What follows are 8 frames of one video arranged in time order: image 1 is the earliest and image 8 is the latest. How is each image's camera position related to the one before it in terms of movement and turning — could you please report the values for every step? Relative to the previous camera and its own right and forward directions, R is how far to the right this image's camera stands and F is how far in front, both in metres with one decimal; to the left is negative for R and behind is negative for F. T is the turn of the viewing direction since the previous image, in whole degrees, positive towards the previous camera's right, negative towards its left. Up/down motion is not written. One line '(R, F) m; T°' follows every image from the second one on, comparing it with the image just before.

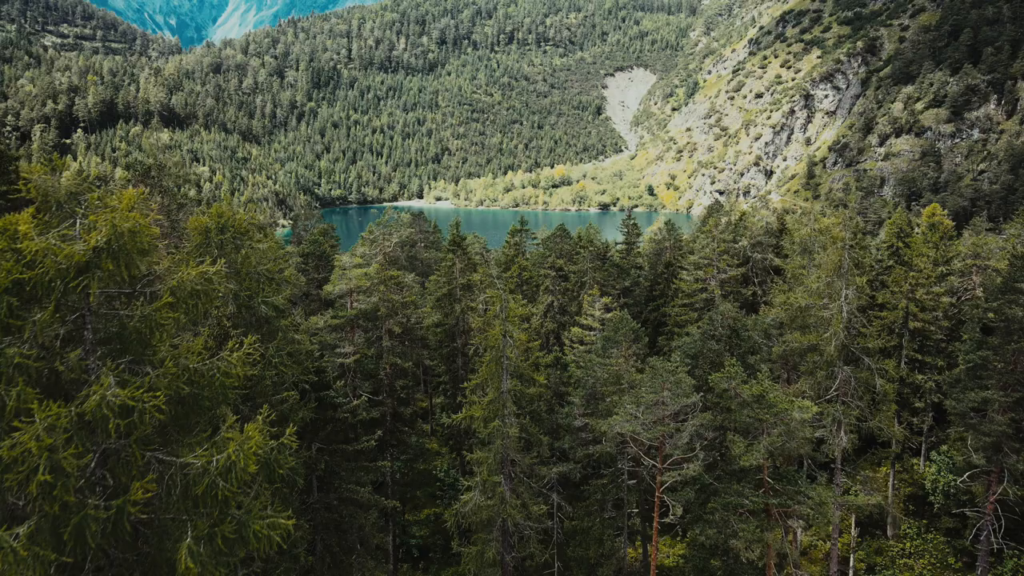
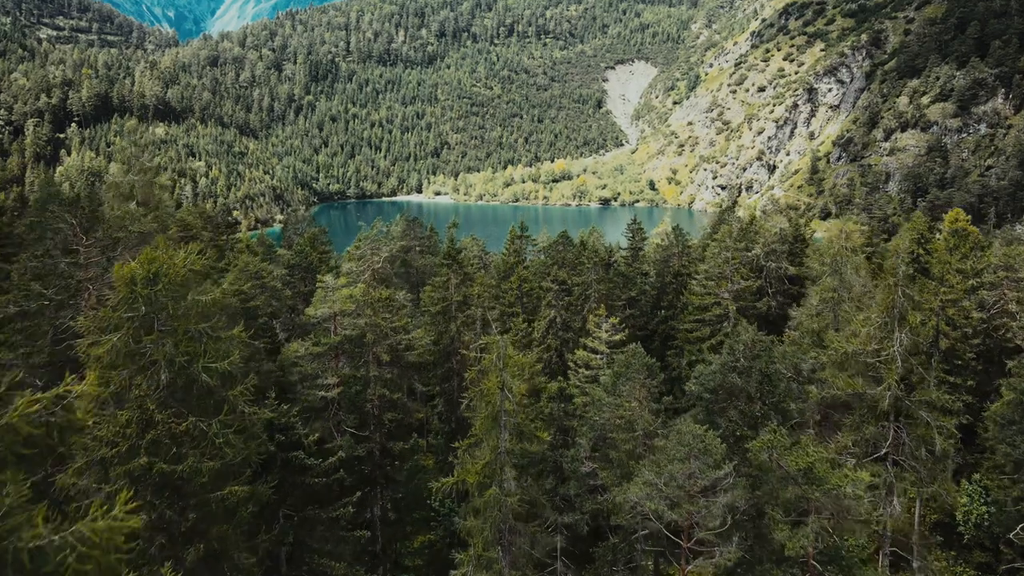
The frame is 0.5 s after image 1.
(0.0, +3.4) m; 0°
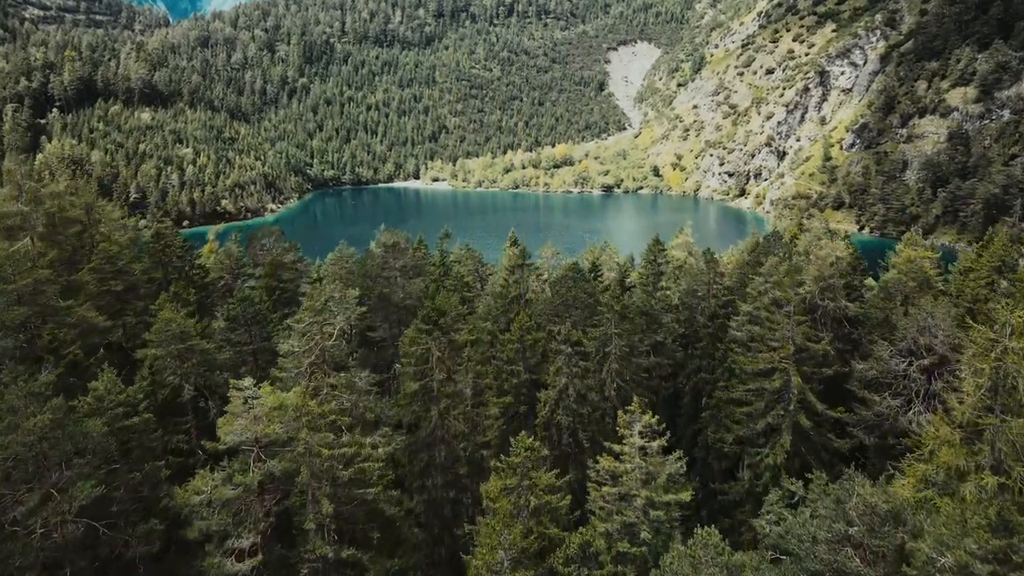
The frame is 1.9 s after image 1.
(0.0, +10.7) m; 0°
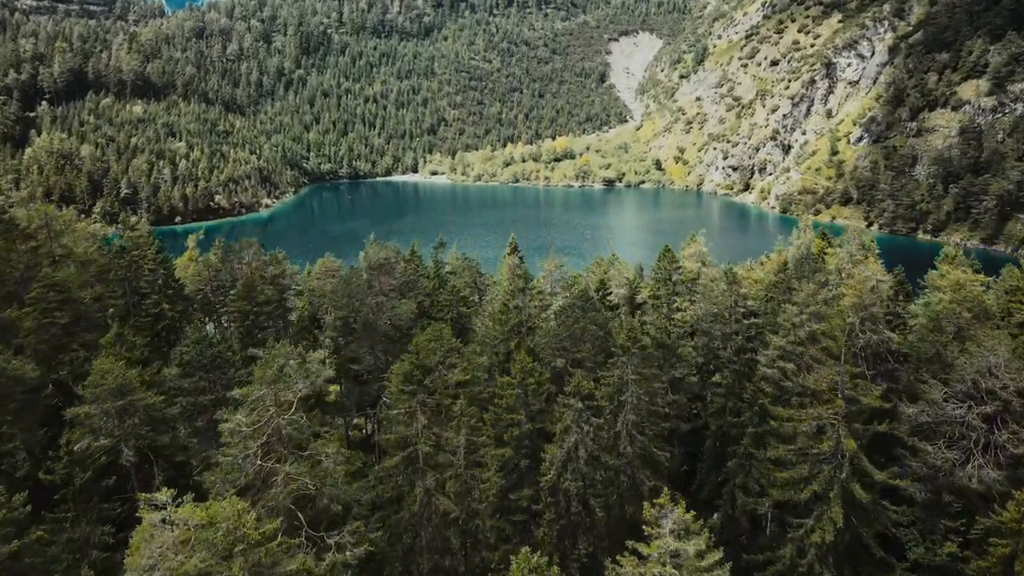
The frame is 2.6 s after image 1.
(0.0, +5.7) m; 0°
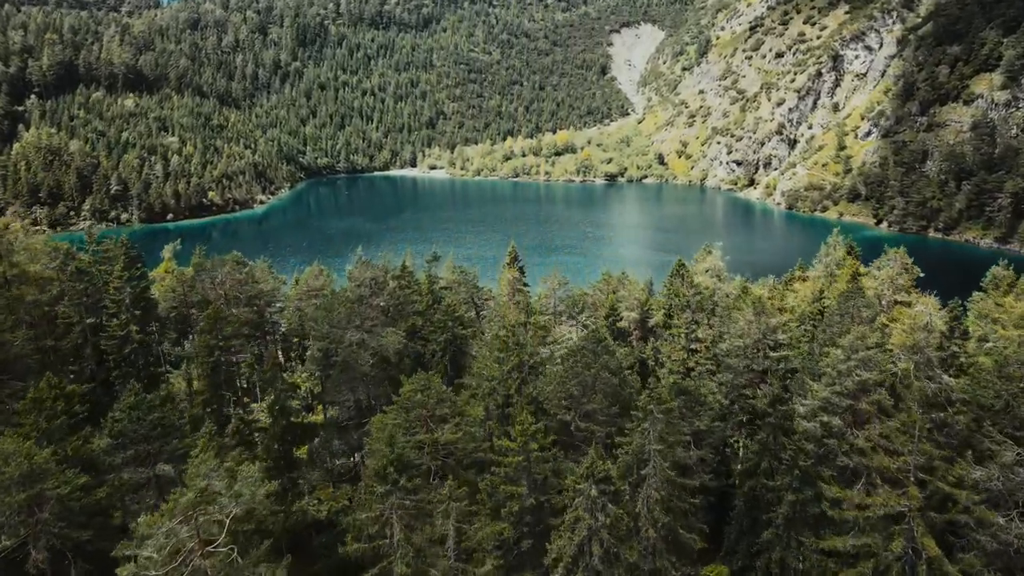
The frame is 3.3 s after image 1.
(0.0, +5.9) m; 0°
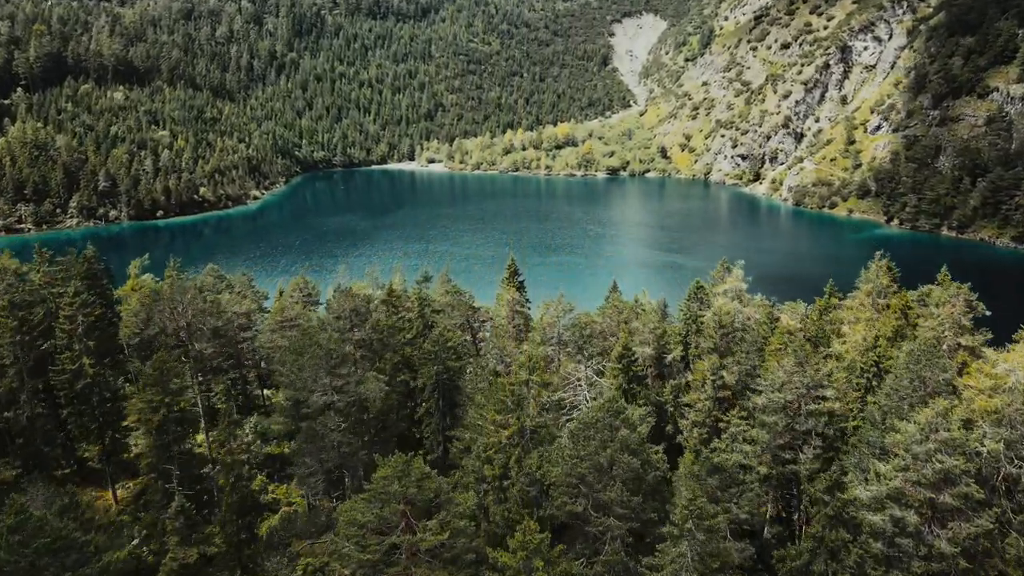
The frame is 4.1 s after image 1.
(+0.1, +6.9) m; 0°
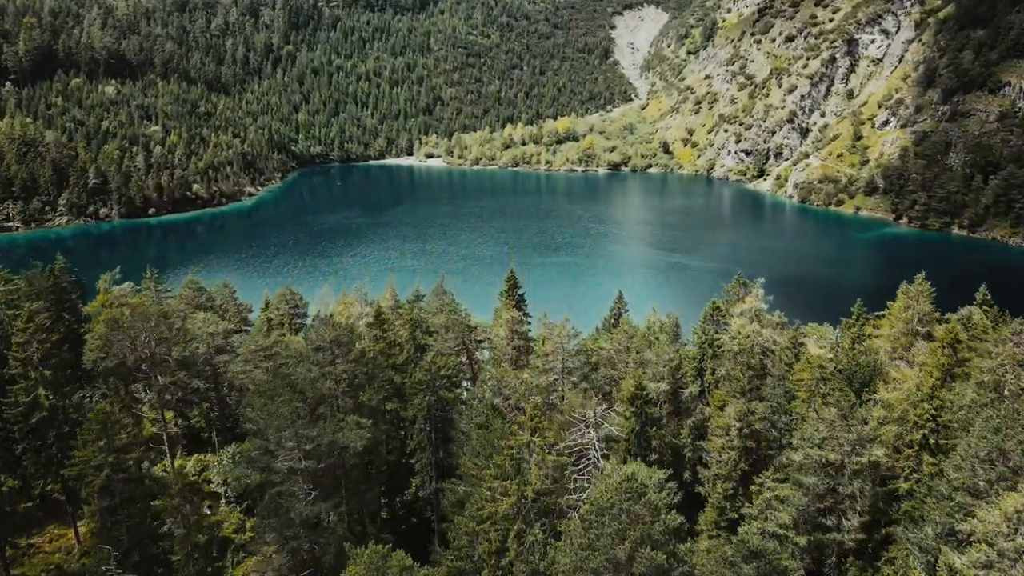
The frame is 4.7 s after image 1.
(+0.1, +5.2) m; 0°
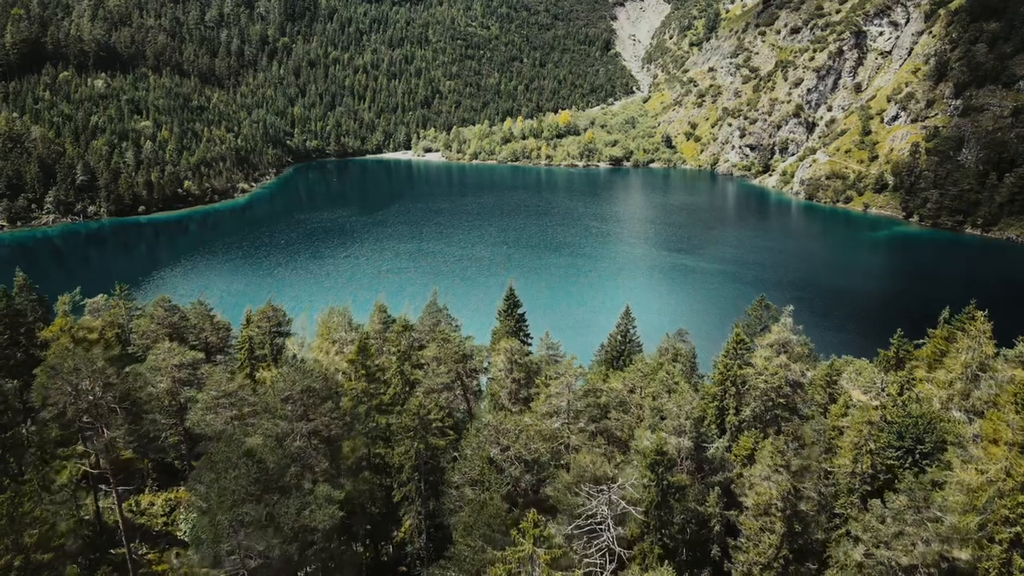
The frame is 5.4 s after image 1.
(0.0, +6.1) m; 0°
